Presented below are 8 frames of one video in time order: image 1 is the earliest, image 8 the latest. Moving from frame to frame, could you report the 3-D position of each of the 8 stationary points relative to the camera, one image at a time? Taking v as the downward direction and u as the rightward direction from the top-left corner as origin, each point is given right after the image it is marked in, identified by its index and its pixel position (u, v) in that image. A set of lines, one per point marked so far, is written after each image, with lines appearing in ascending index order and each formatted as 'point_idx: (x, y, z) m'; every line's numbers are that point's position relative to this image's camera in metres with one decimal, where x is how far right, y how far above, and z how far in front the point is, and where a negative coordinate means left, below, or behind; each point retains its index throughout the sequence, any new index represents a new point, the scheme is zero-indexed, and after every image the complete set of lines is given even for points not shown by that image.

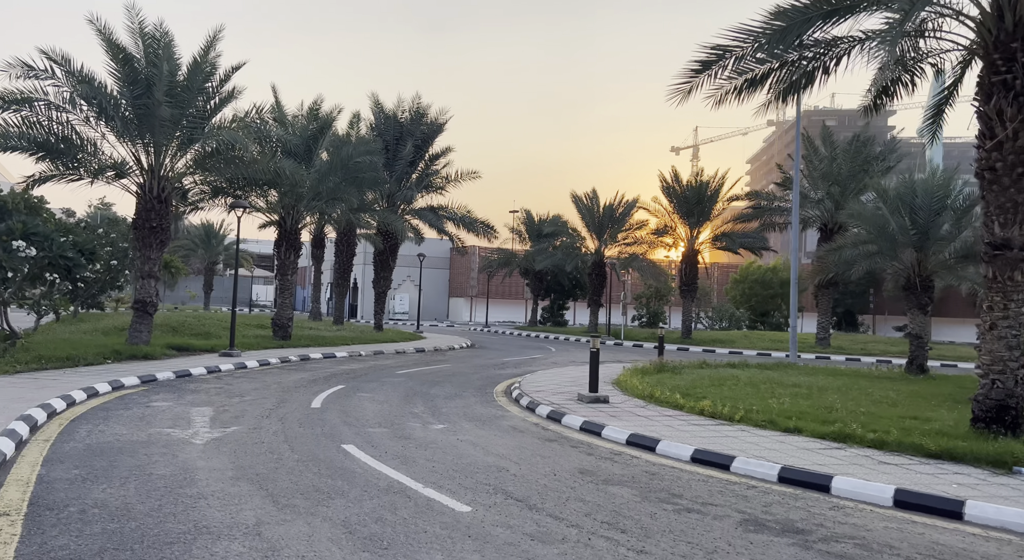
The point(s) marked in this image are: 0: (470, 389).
0: (-0.8, -2.0, +17.9) m
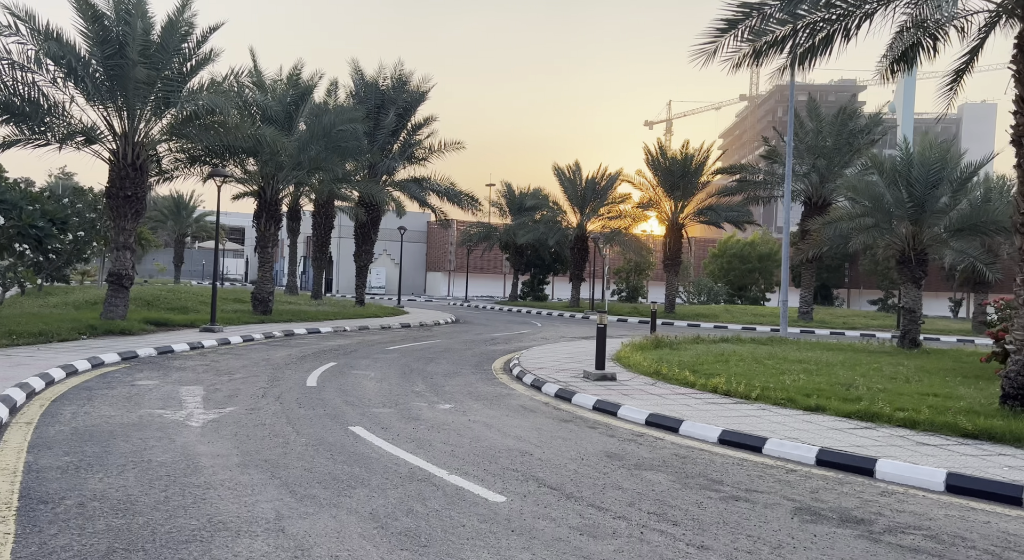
0: (-0.8, -1.5, +17.3) m
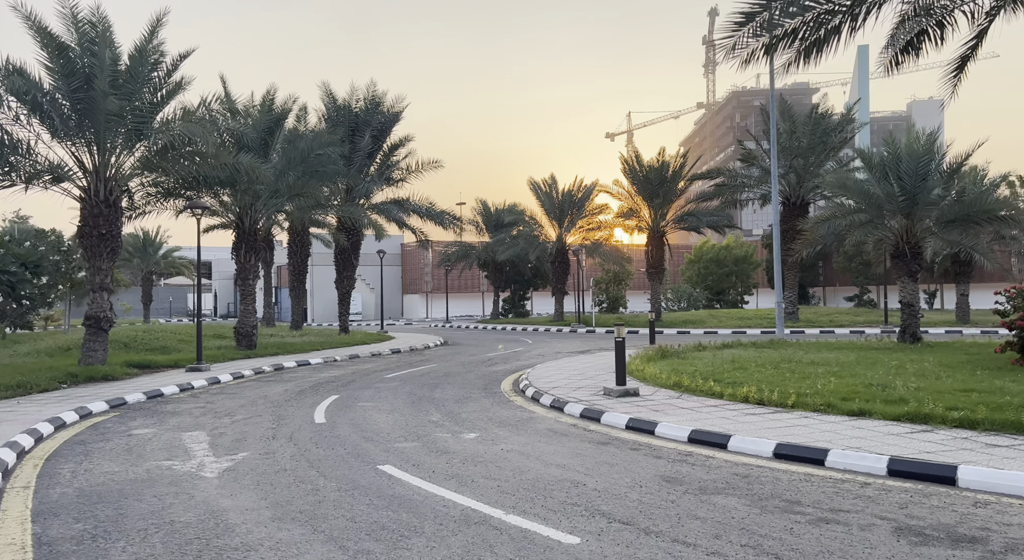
0: (-0.7, -1.9, +16.7) m
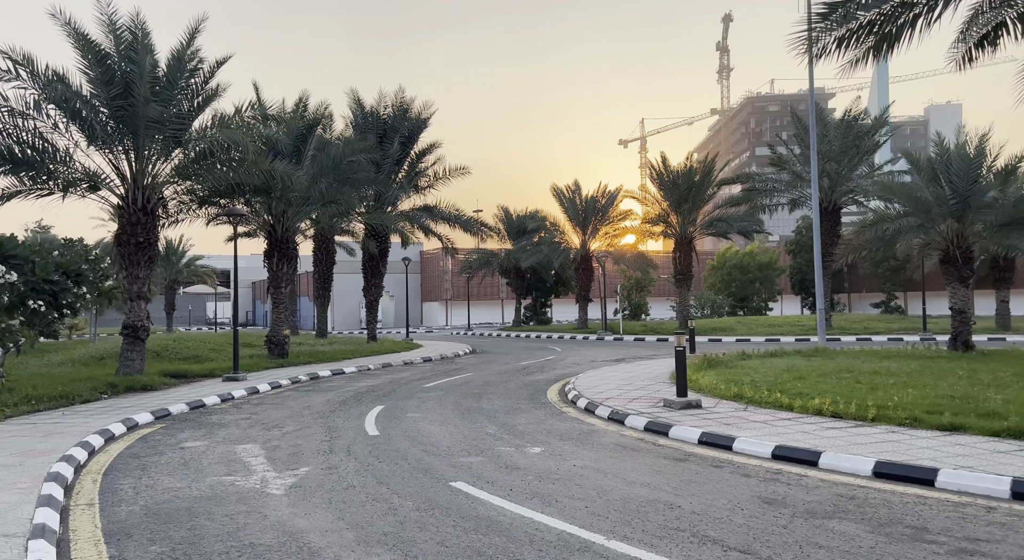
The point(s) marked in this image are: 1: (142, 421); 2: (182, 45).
0: (+0.1, -2.0, +16.2) m
1: (-5.5, -2.1, +14.5) m
2: (-6.5, +4.7, +19.5) m
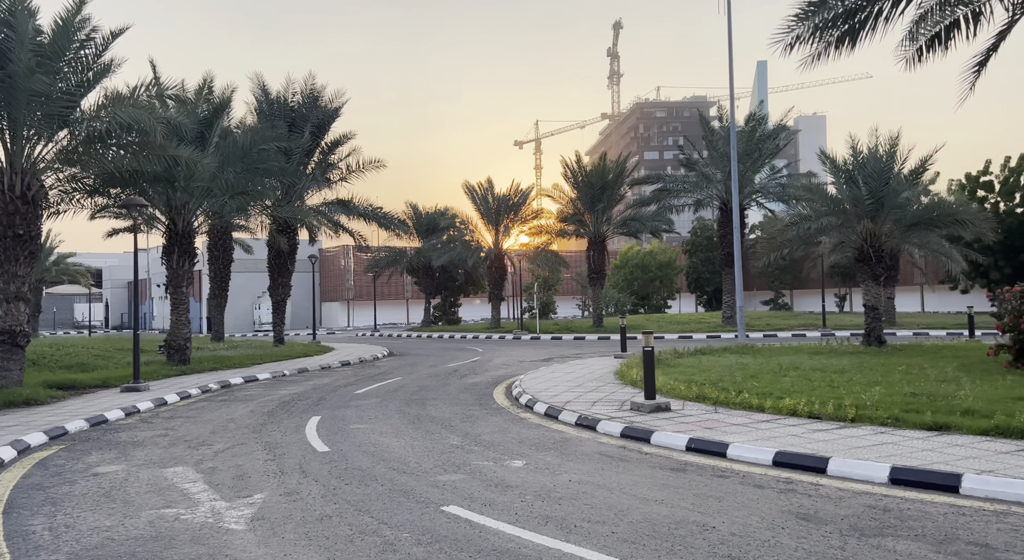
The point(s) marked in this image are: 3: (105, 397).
0: (-0.7, -2.0, +15.3) m
1: (-6.1, -2.1, +13.0) m
2: (-7.8, +4.6, +17.9) m
3: (-7.6, -2.2, +18.7) m
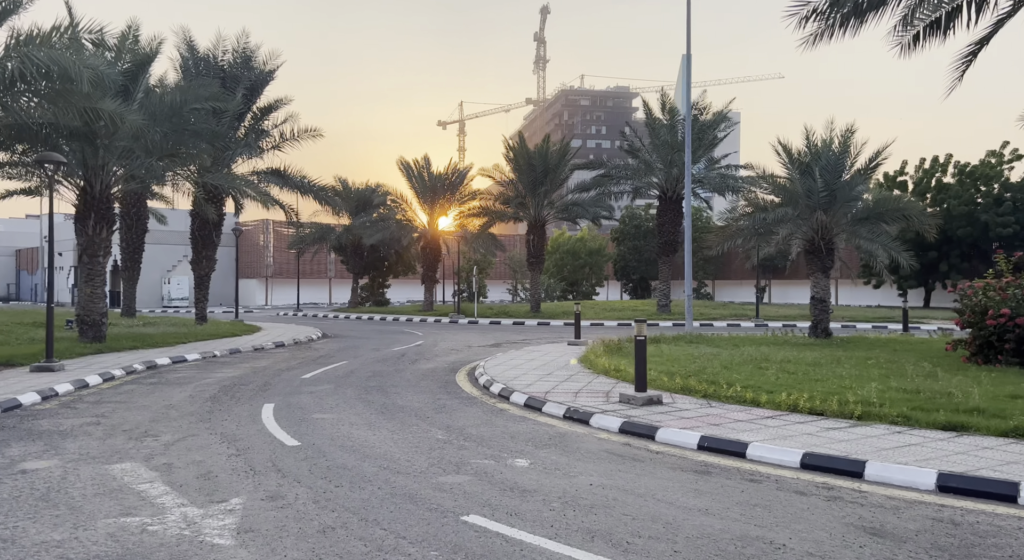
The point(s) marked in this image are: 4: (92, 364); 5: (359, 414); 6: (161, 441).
0: (-1.2, -1.7, +14.4) m
1: (-6.4, -1.7, +11.7) m
2: (-8.2, +5.1, +16.3) m
3: (-8.4, -1.7, +17.2) m
4: (-8.3, -1.7, +20.1) m
5: (-1.9, -1.7, +12.4) m
6: (-3.6, -1.7, +10.5) m
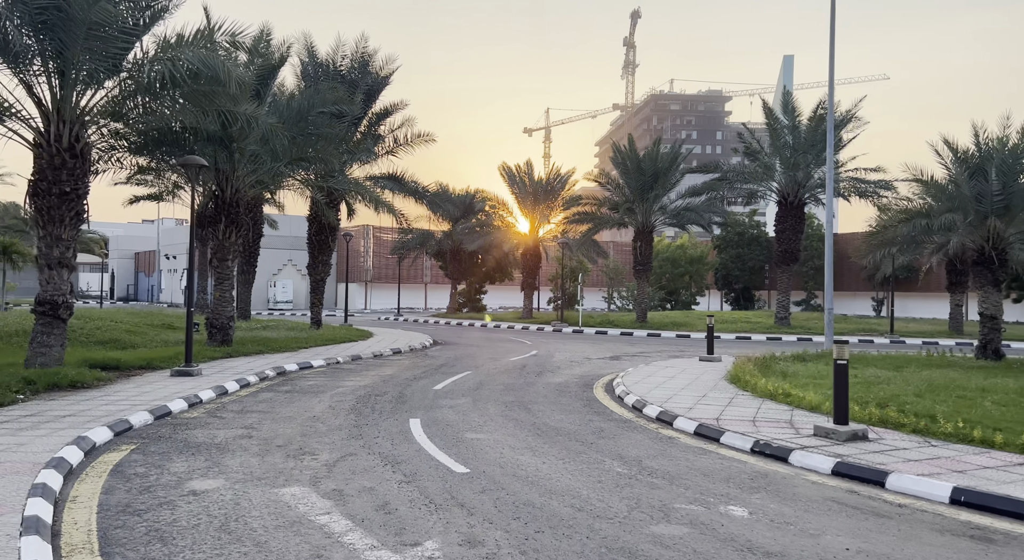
0: (+0.9, -1.8, +13.2) m
1: (-4.5, -1.8, +10.9) m
2: (-5.8, +5.1, +15.7) m
3: (-6.0, -1.7, +16.6) m
4: (-5.7, -1.7, +19.5) m
5: (0.0, -1.8, +11.2) m
6: (-1.9, -1.8, +9.5) m
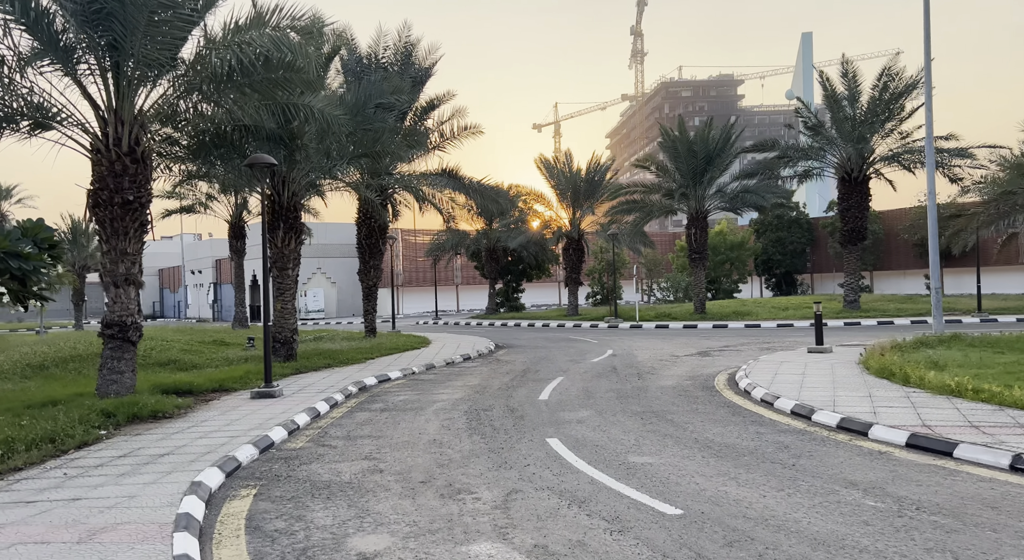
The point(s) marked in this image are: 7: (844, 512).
0: (+2.7, -1.7, +11.4) m
1: (-2.8, -1.9, +9.2) m
2: (-4.3, +4.9, +14.0) m
3: (-4.1, -1.9, +15.0) m
4: (-3.8, -1.9, +17.8) m
5: (+1.8, -1.7, +9.5) m
6: (-0.1, -1.8, +7.8) m
7: (+2.4, -1.6, +7.0) m
